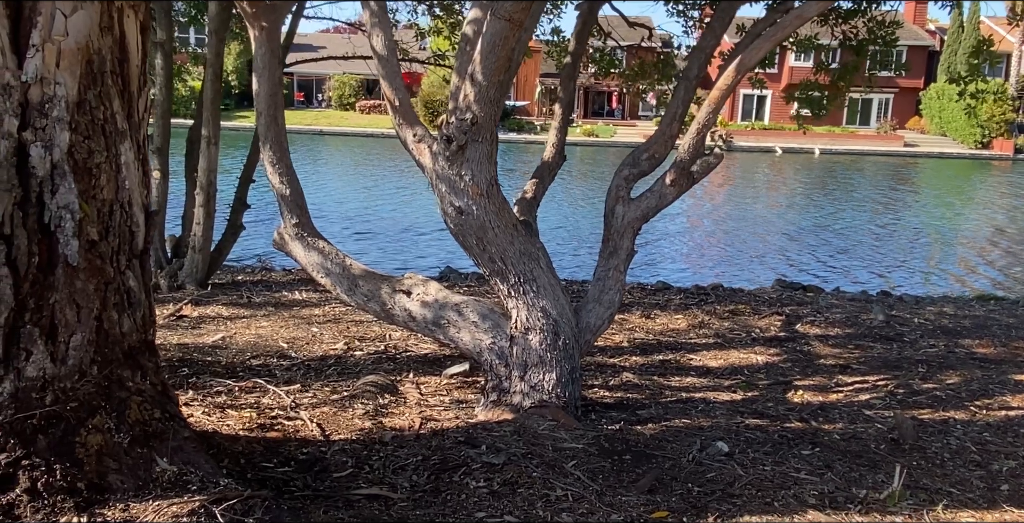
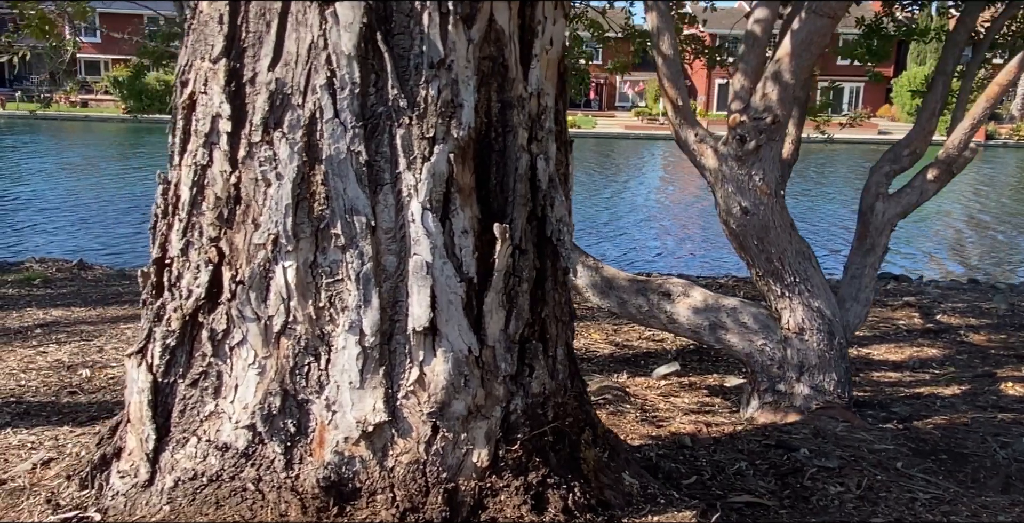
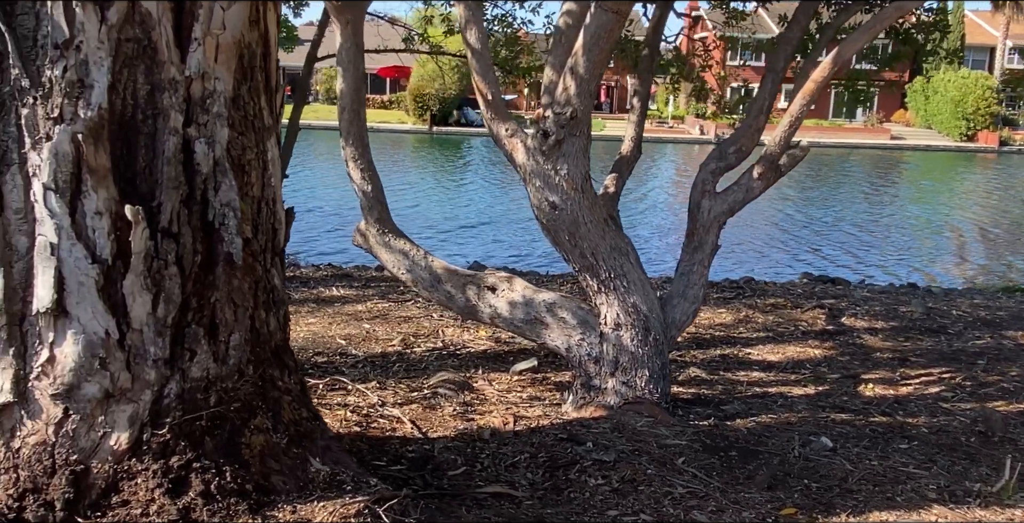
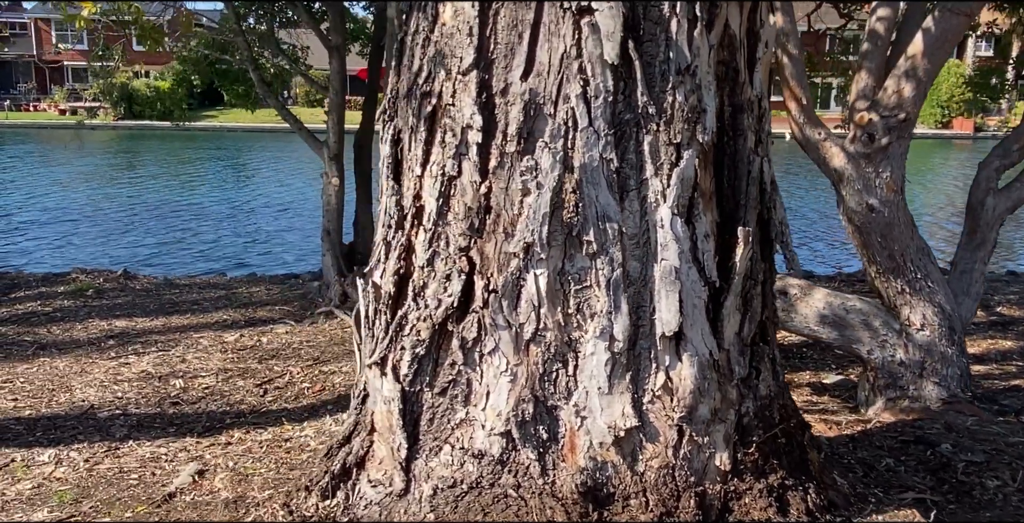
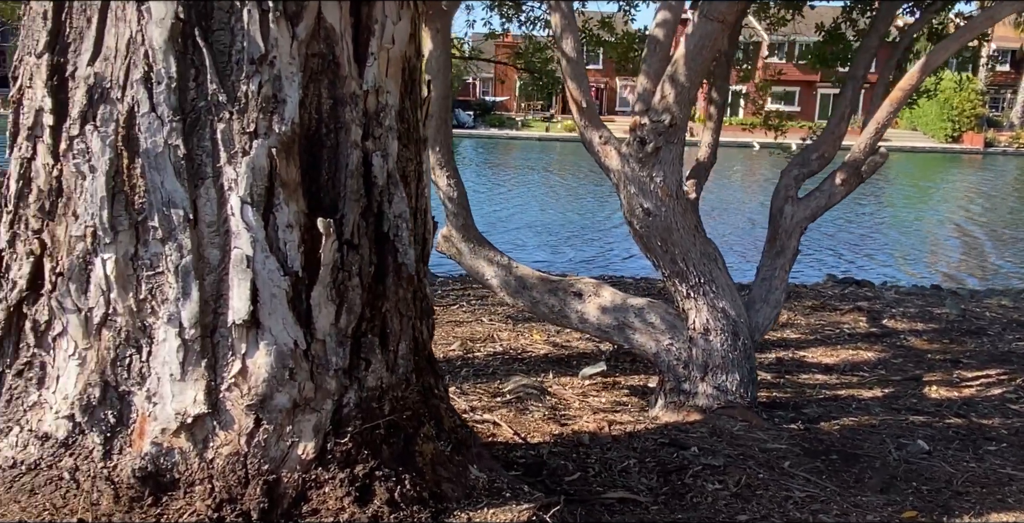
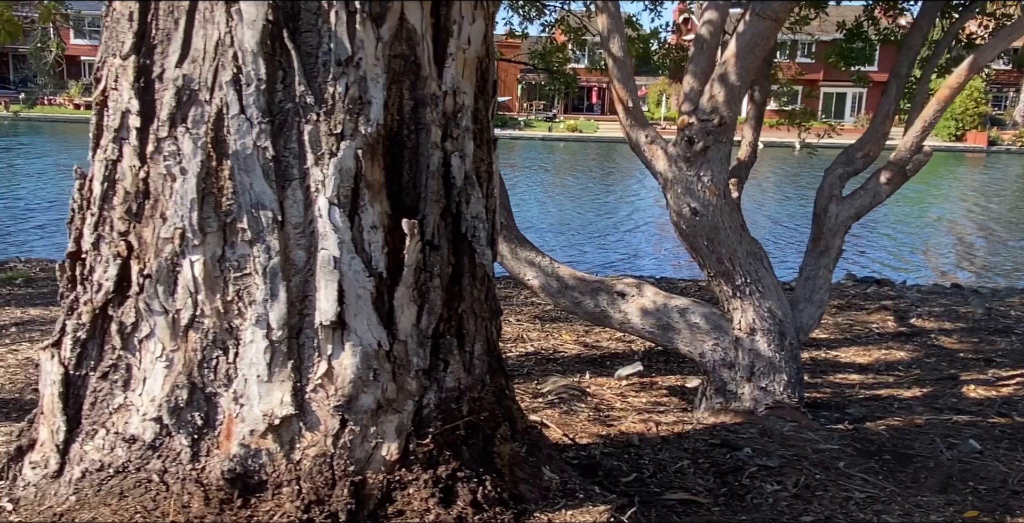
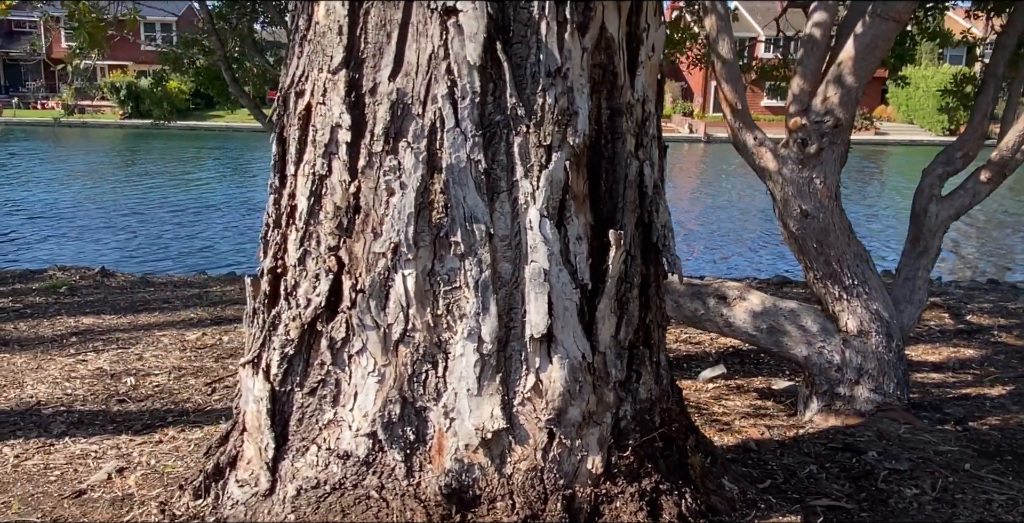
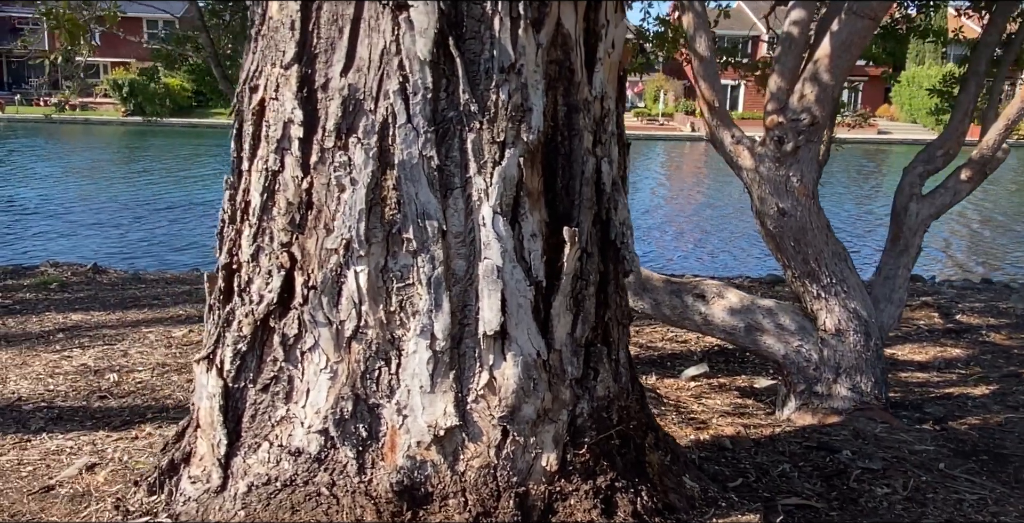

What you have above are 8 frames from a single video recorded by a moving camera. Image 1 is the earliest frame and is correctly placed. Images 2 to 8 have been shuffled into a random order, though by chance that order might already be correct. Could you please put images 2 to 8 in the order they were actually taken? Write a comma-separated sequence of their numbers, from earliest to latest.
3, 5, 6, 2, 8, 7, 4
